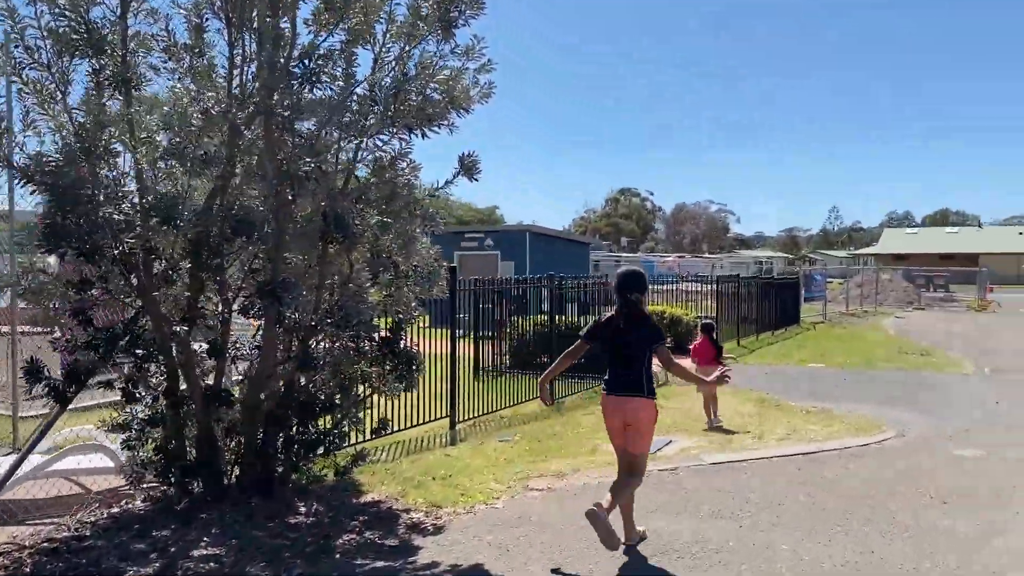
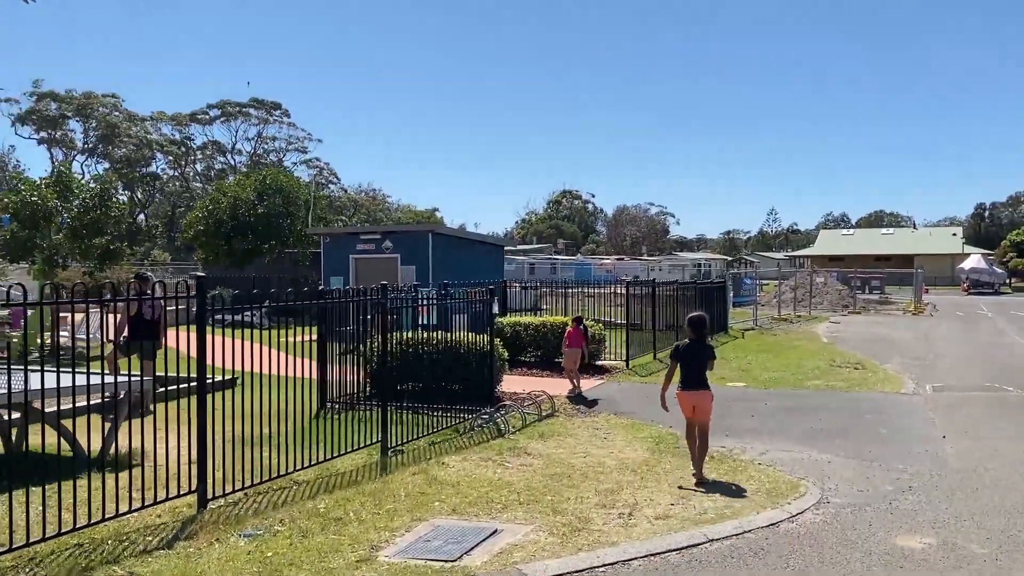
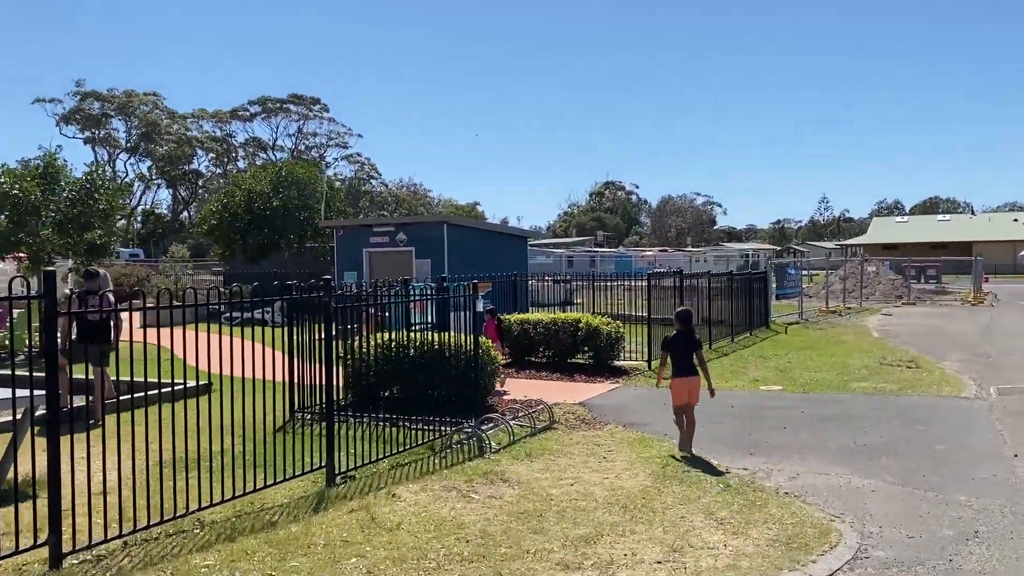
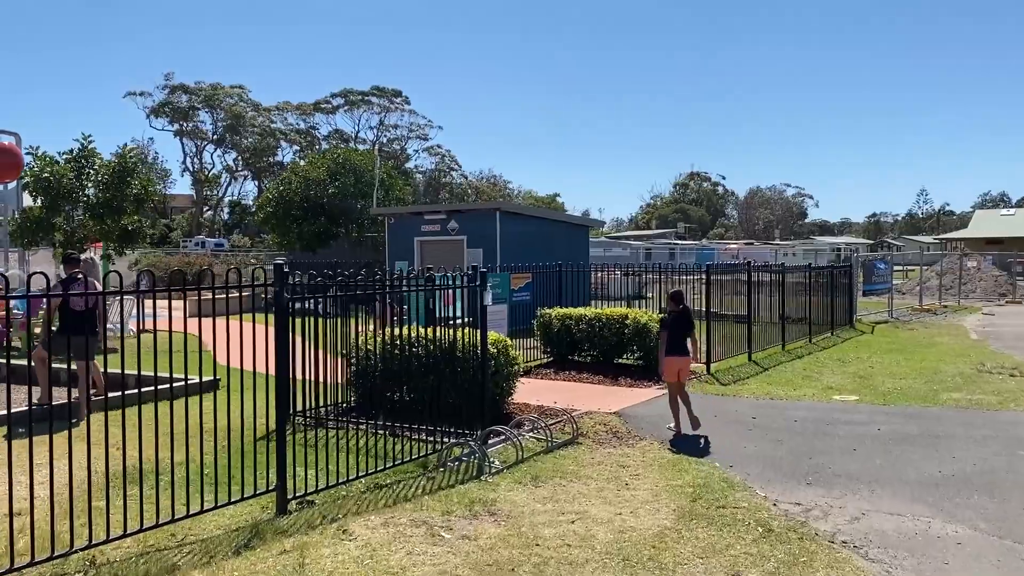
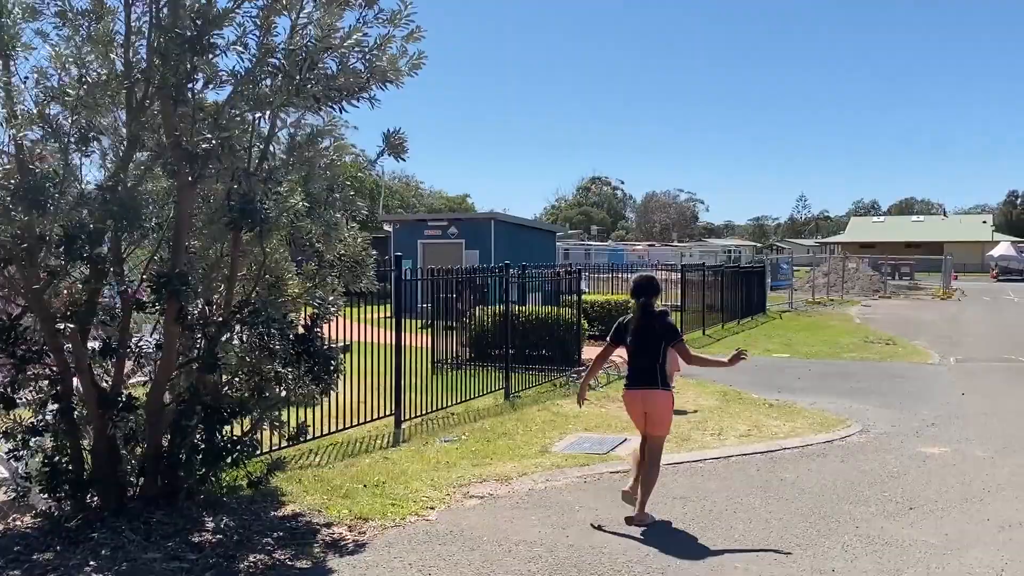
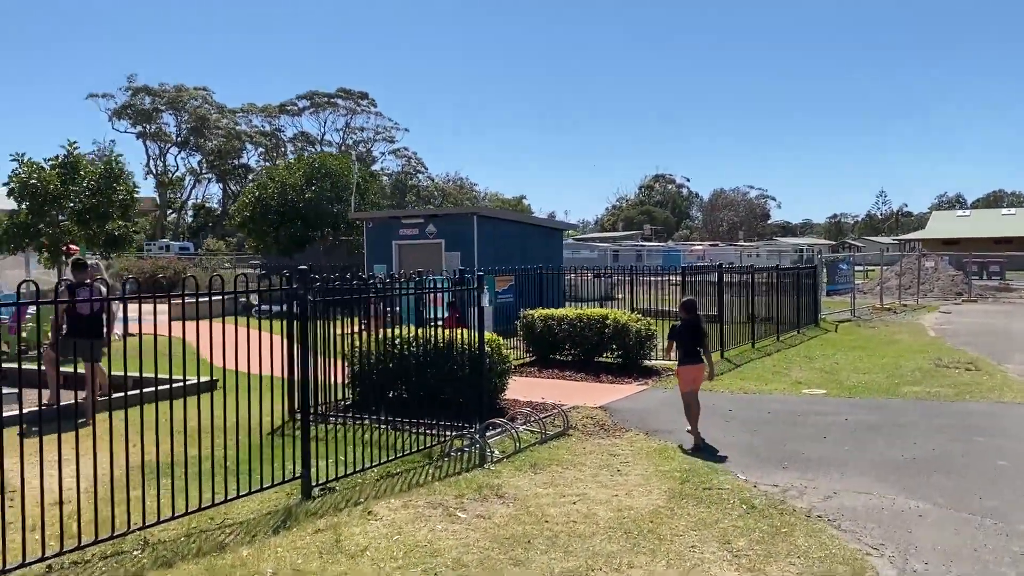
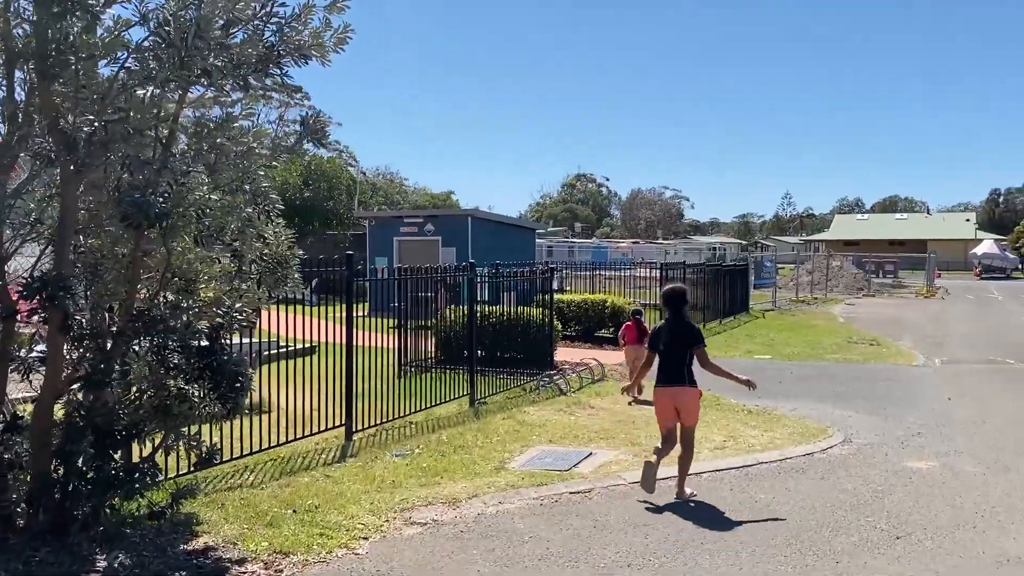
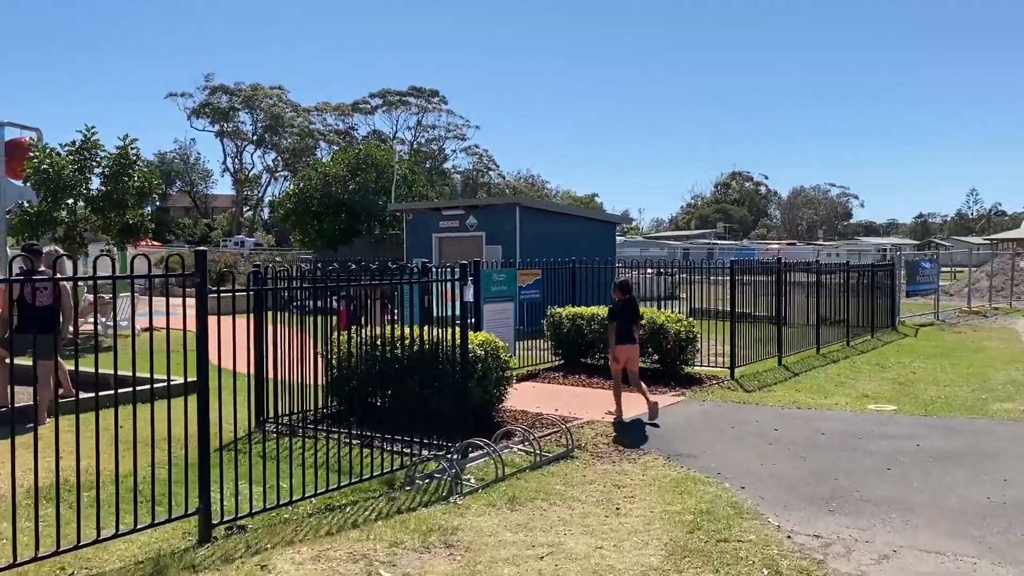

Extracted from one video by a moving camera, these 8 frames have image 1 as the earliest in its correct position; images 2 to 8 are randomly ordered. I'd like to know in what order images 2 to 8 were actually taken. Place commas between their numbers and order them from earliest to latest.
5, 7, 2, 3, 6, 4, 8
